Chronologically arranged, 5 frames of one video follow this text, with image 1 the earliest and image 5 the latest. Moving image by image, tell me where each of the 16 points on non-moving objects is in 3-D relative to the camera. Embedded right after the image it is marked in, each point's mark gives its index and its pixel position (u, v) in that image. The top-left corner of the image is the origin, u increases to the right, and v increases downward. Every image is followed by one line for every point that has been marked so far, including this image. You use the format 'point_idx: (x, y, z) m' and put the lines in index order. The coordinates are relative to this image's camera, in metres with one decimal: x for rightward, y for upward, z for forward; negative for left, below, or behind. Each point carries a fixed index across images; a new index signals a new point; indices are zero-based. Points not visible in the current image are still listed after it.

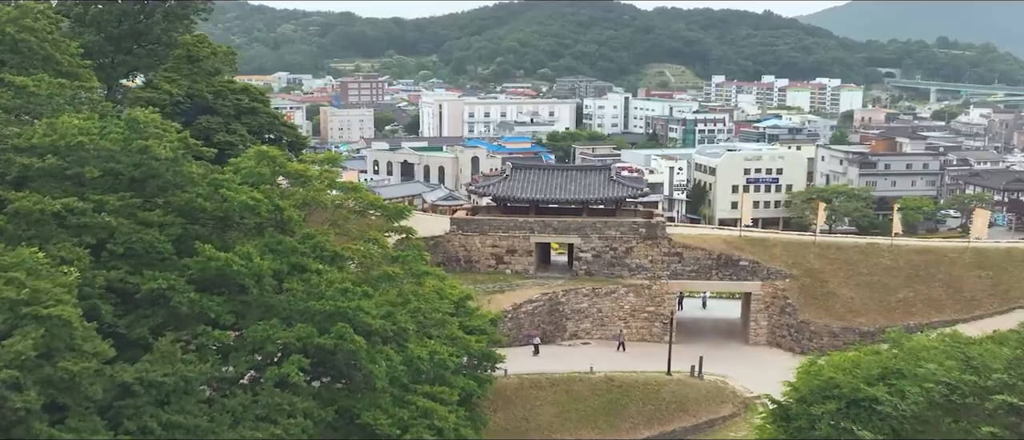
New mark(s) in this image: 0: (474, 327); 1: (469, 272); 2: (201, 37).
0: (-0.6, -1.4, +13.3) m
1: (-0.9, -1.1, +19.8) m
2: (-5.9, +3.5, +18.7) m
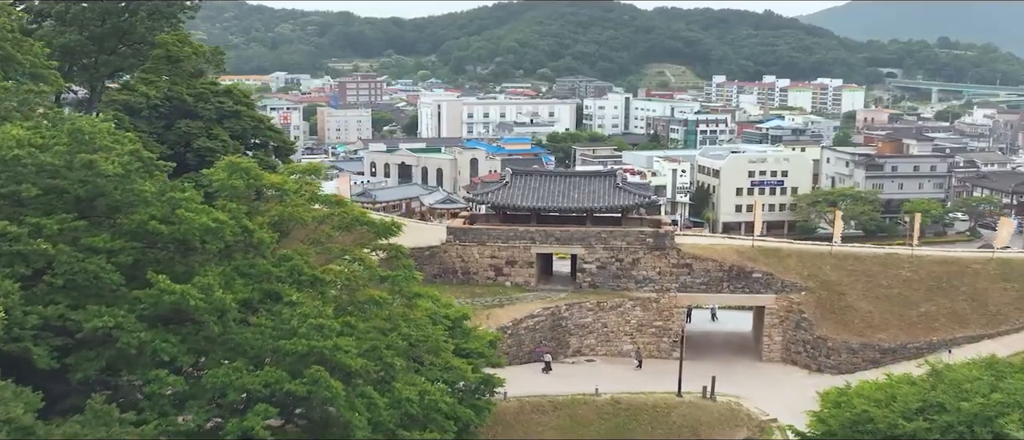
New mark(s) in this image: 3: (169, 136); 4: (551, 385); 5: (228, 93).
0: (-0.5, -1.6, +12.2) m
1: (-0.9, -1.2, +18.7) m
2: (-5.9, +3.3, +17.6) m
3: (-5.5, +1.3, +15.8) m
4: (+0.7, -2.7, +16.1) m
5: (-4.9, +2.2, +17.1) m
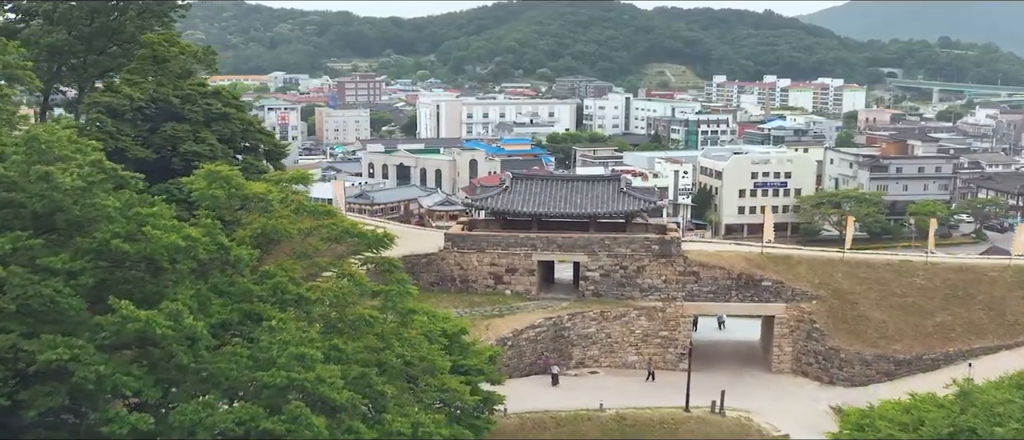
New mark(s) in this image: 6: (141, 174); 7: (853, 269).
0: (-0.5, -1.7, +11.5) m
1: (-0.9, -1.4, +18.1) m
2: (-5.9, +3.2, +17.0) m
3: (-5.5, +1.2, +15.1) m
4: (+0.7, -2.8, +15.4) m
5: (-4.9, +2.1, +16.5) m
6: (-5.7, +0.7, +15.1) m
7: (+6.5, -0.9, +18.8) m
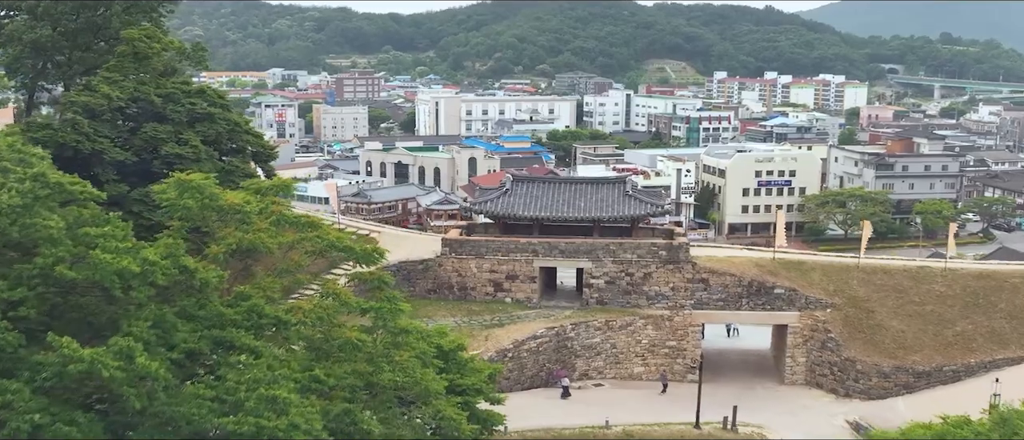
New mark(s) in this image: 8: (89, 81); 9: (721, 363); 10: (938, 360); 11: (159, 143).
0: (-0.5, -1.8, +10.7) m
1: (-0.9, -1.4, +17.3) m
2: (-5.9, +3.1, +16.1) m
3: (-5.5, +1.1, +14.3) m
4: (+0.7, -2.9, +14.6) m
5: (-4.9, +2.0, +15.6) m
6: (-5.7, +0.6, +14.3) m
7: (+6.5, -1.0, +18.0) m
8: (-6.4, +2.1, +14.8) m
9: (+3.8, -2.6, +18.1) m
10: (+7.0, -2.3, +16.3) m
11: (-5.1, +1.1, +14.3) m
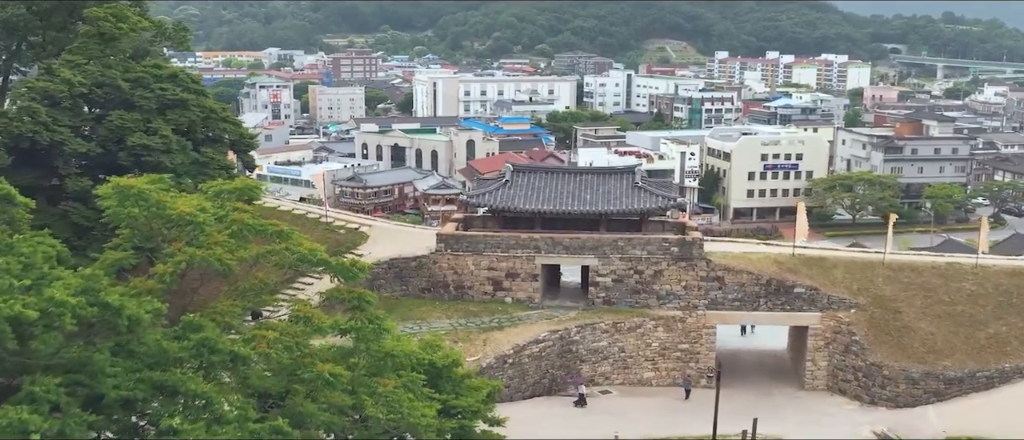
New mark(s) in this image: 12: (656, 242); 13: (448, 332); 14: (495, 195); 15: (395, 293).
0: (-0.5, -1.9, +9.5) m
1: (-0.9, -1.3, +16.1) m
2: (-5.9, +3.2, +14.8) m
3: (-5.5, +1.2, +13.0) m
4: (+0.7, -2.8, +13.4) m
5: (-4.9, +2.1, +14.4) m
6: (-5.7, +0.7, +13.0) m
7: (+6.5, -0.9, +16.8) m
8: (-6.3, +2.1, +13.6) m
9: (+3.8, -2.5, +16.9) m
10: (+7.0, -2.2, +15.1) m
11: (-5.1, +1.2, +13.0) m
12: (+2.3, -0.4, +16.0) m
13: (-1.0, -1.7, +14.7) m
14: (-0.3, +0.4, +16.1) m
15: (-1.9, -1.2, +16.2) m
